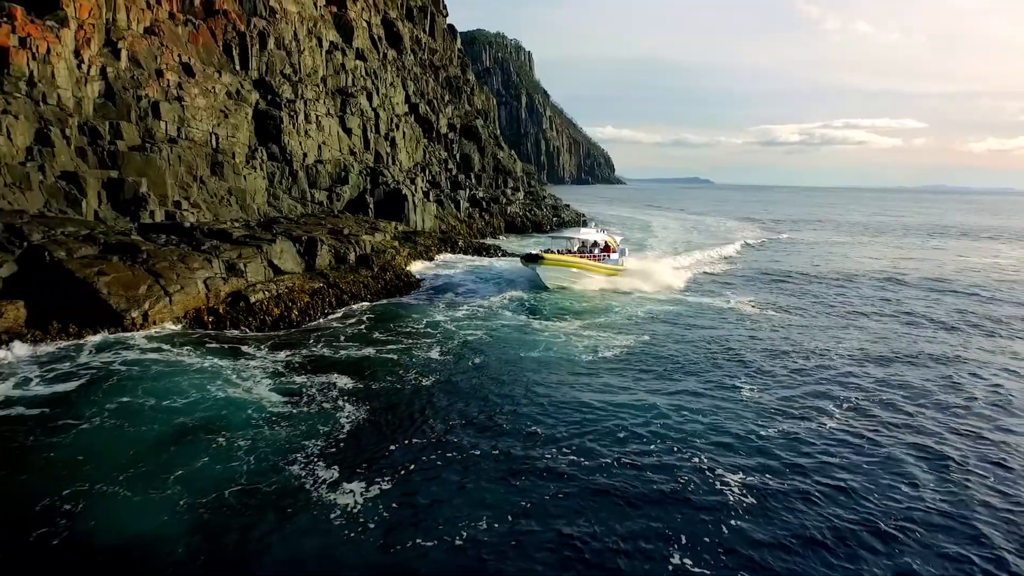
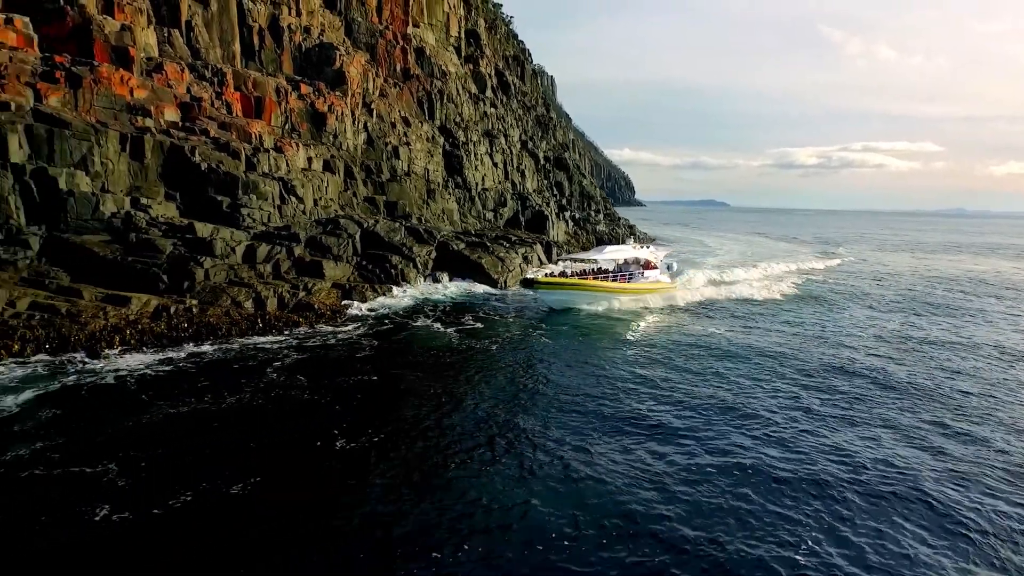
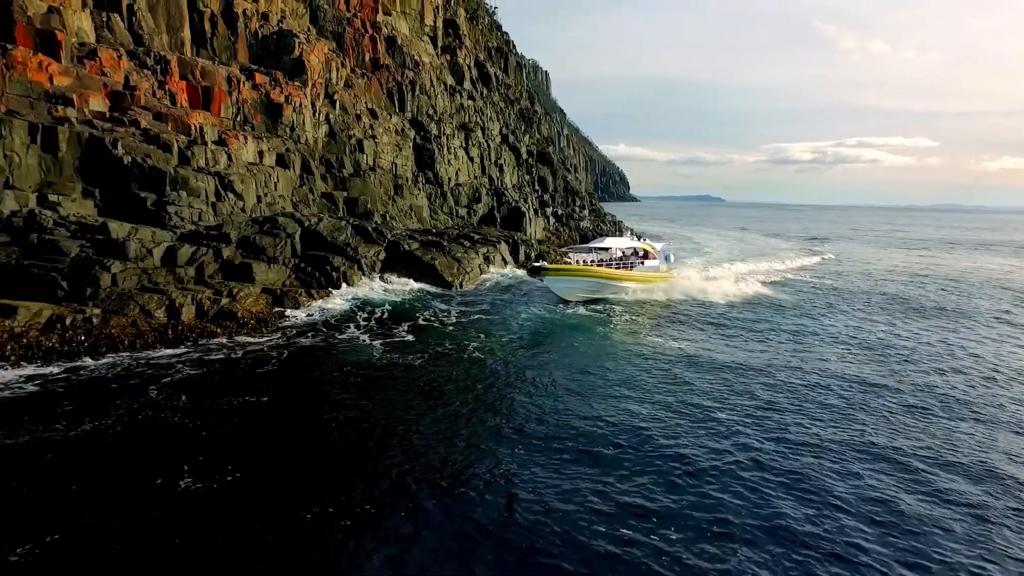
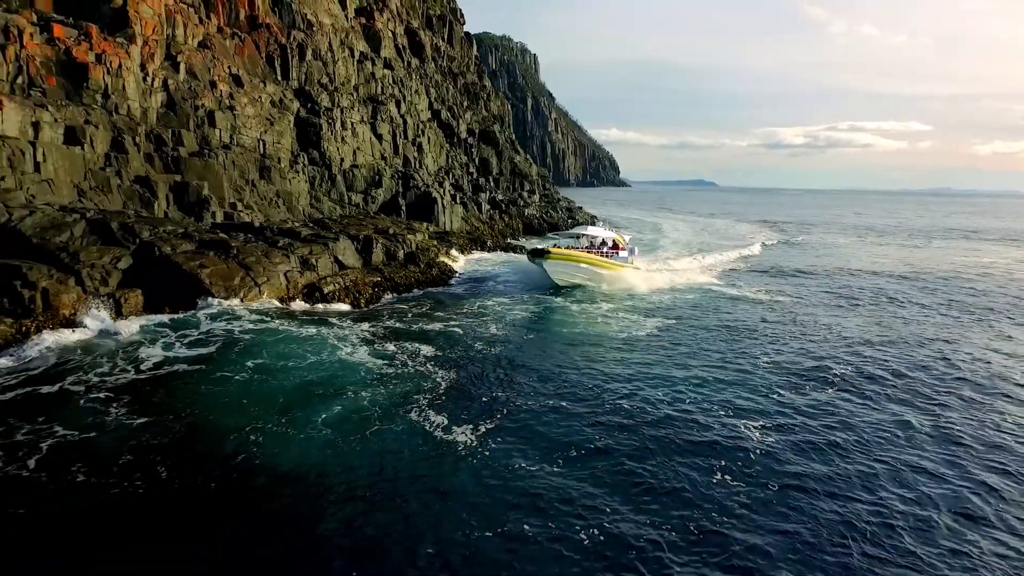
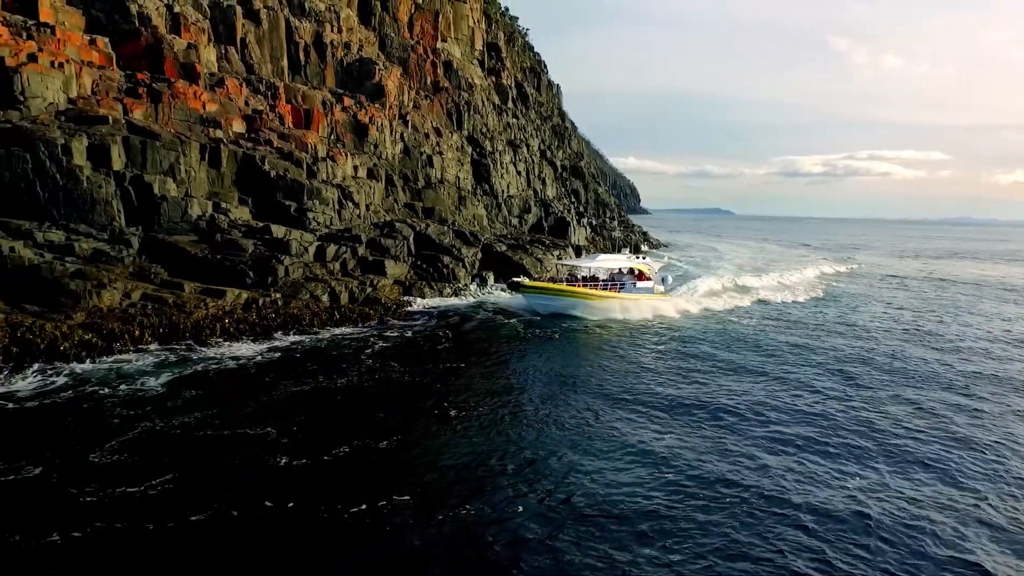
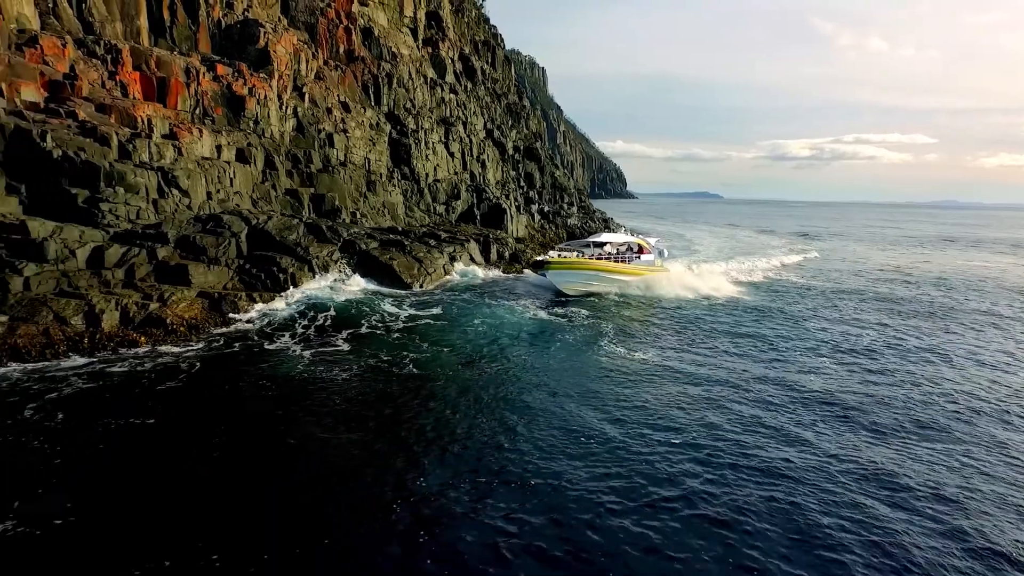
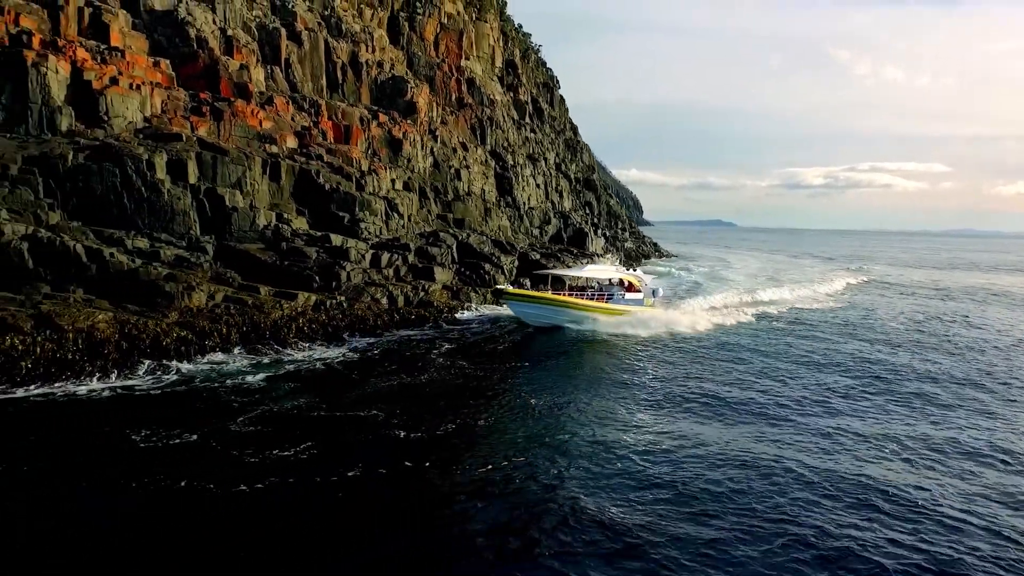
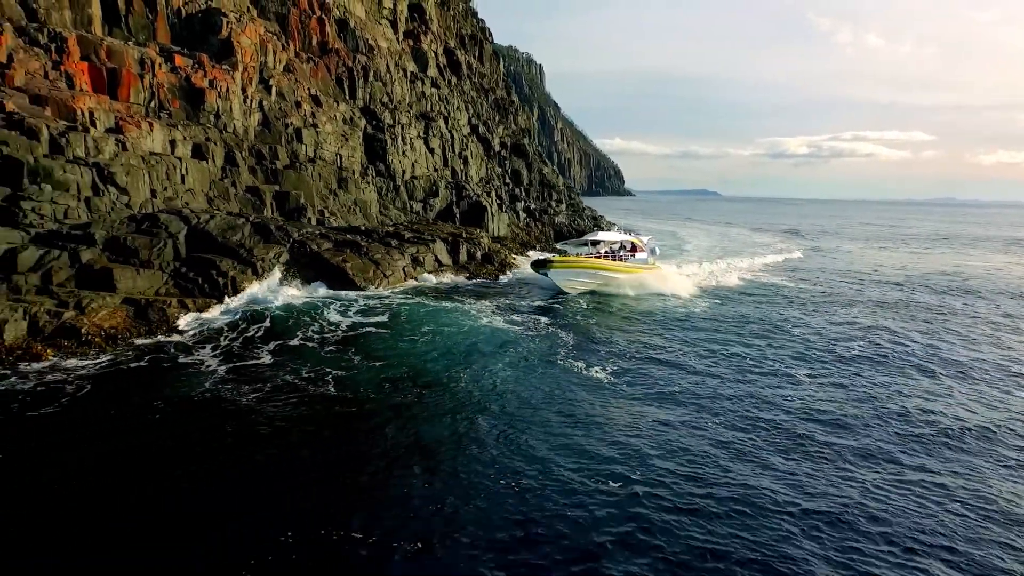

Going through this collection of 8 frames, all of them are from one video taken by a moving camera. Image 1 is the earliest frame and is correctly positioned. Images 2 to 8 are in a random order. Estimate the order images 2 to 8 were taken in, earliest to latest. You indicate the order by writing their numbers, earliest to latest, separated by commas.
4, 8, 6, 3, 2, 5, 7
